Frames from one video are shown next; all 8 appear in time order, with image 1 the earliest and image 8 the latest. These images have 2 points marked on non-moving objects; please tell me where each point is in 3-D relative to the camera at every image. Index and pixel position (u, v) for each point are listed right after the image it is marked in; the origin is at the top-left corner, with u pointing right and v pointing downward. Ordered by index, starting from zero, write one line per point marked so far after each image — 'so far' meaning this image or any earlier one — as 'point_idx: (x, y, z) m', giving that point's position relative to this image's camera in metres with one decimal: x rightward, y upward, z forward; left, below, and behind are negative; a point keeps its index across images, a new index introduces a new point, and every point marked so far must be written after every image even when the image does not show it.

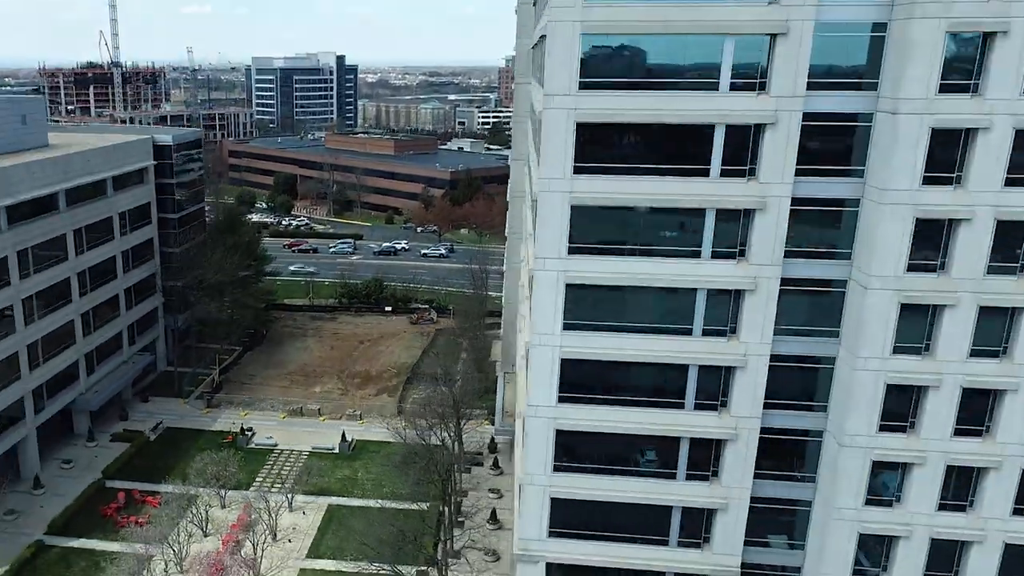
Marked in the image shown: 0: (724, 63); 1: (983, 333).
0: (+3.7, +3.9, +19.3) m
1: (+8.2, -0.7, +19.8) m
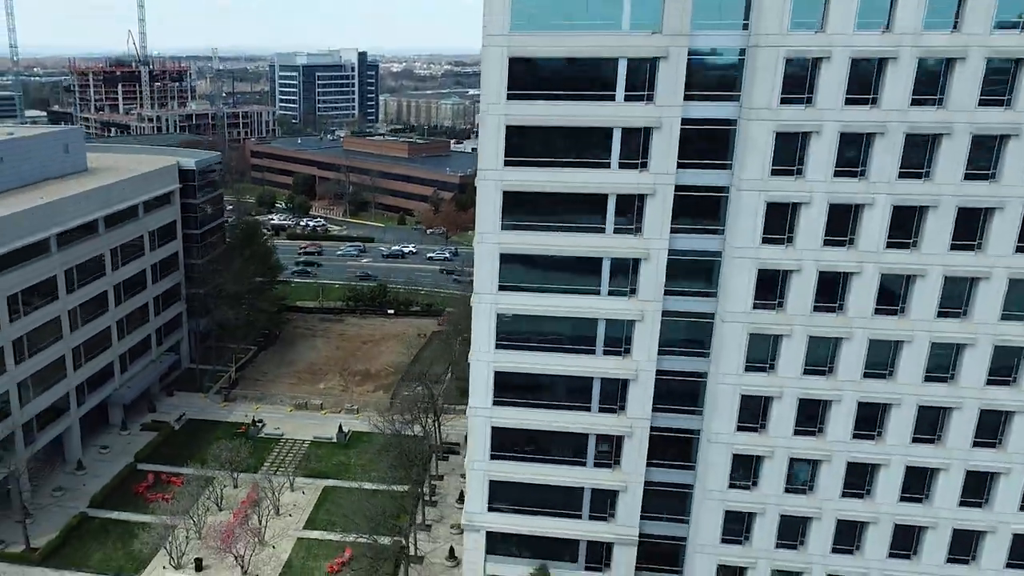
0: (+2.3, +3.2, +25.3) m
1: (+6.8, -1.5, +25.7) m
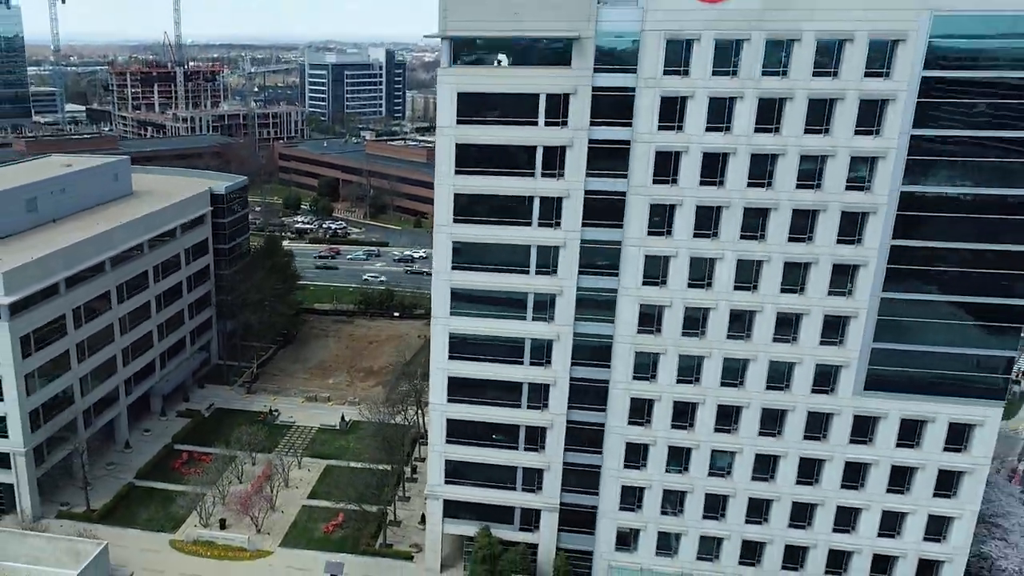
0: (+0.7, +2.4, +33.8) m
1: (+5.1, -2.4, +34.1) m
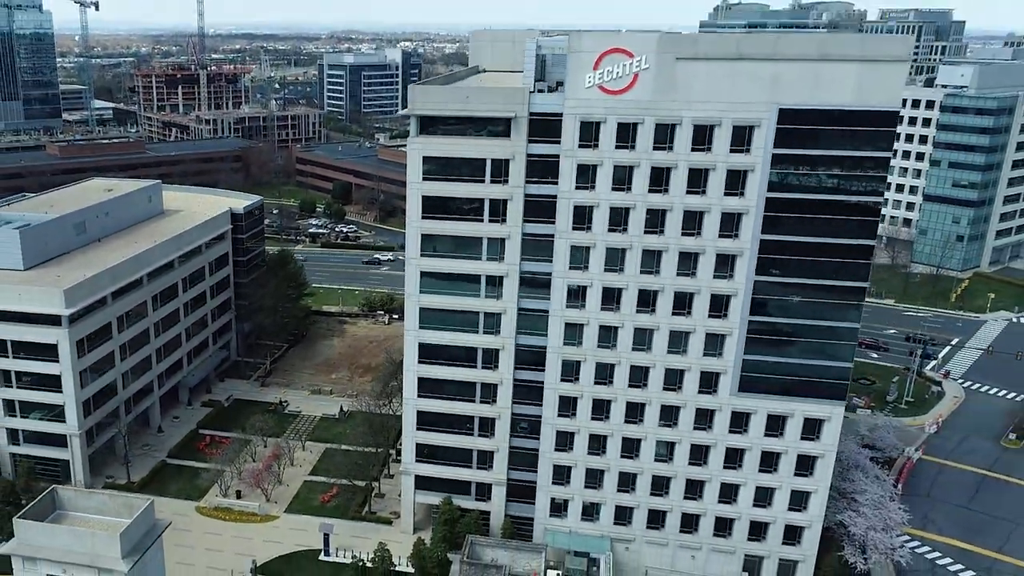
0: (-1.1, +1.5, +43.1) m
1: (+3.3, -3.3, +43.4) m
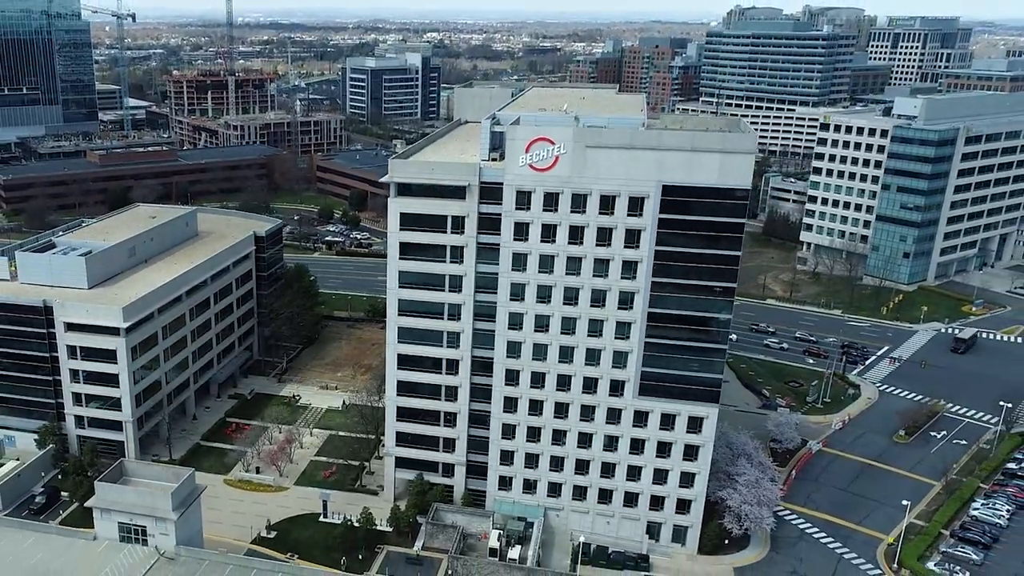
0: (-3.3, +0.3, +56.2) m
1: (+1.1, -4.6, +56.5) m
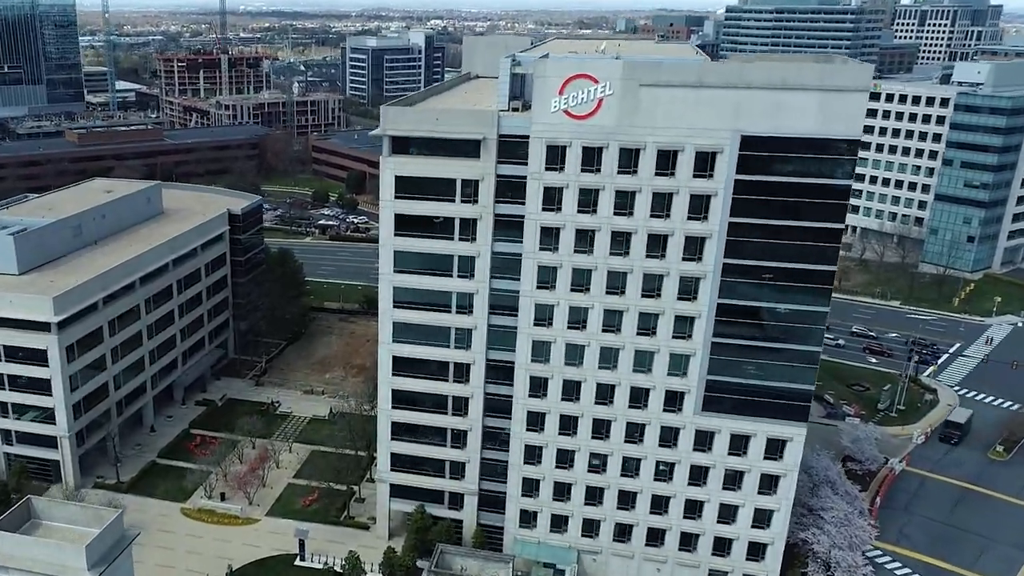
0: (-2.3, +0.9, +43.9) m
1: (+2.1, -4.0, +44.2) m
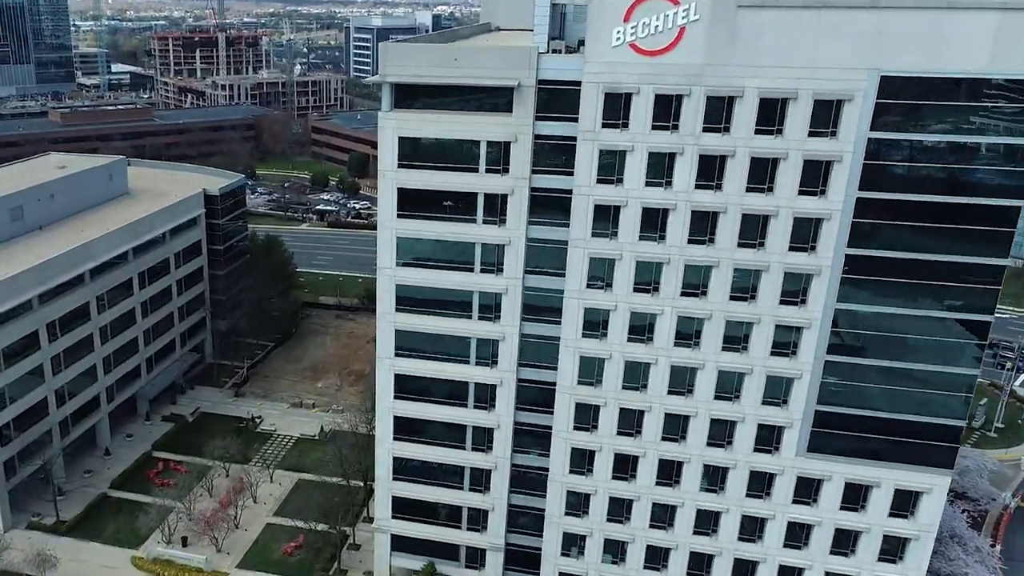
0: (-1.1, +0.9, +33.1) m
1: (+3.3, -3.9, +33.4) m
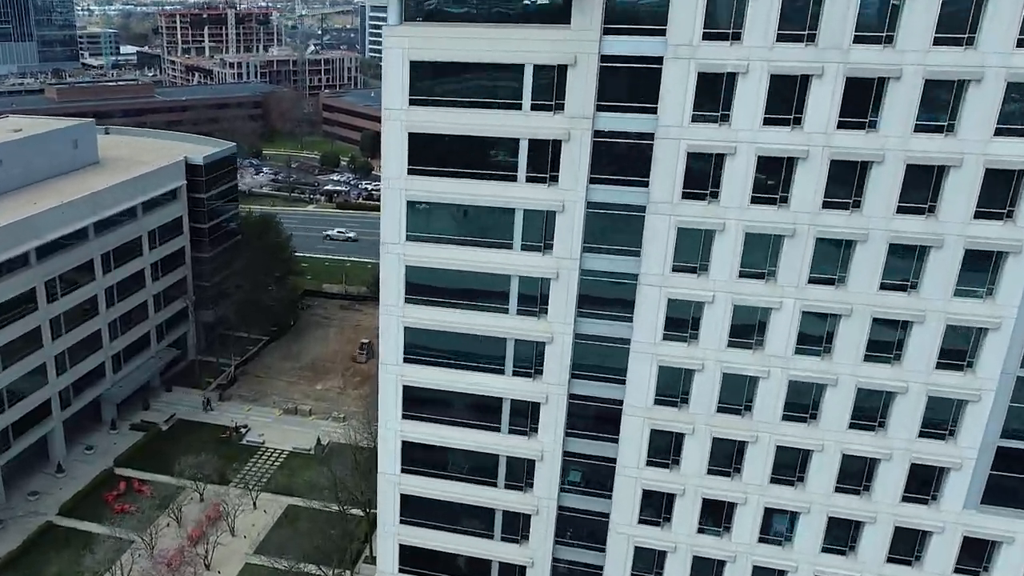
0: (+0.1, +1.3, +24.0) m
1: (+4.4, -3.6, +24.3) m
